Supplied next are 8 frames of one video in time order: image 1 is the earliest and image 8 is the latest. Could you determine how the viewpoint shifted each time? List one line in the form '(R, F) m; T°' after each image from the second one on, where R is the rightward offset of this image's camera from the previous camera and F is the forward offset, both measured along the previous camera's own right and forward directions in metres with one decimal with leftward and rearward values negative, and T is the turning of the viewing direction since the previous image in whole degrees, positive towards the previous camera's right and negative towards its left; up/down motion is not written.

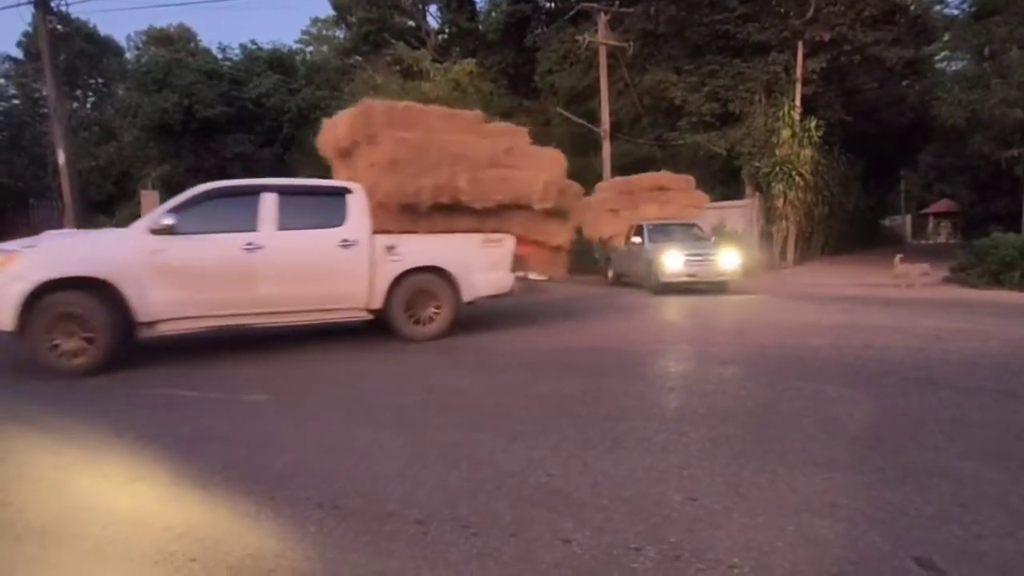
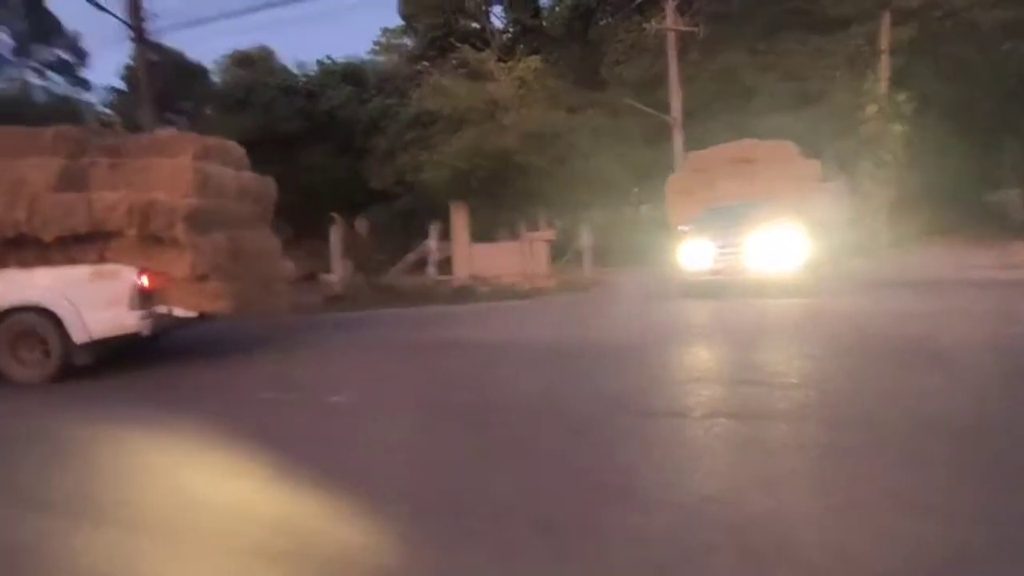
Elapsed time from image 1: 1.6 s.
(0.0, 0.0) m; -7°
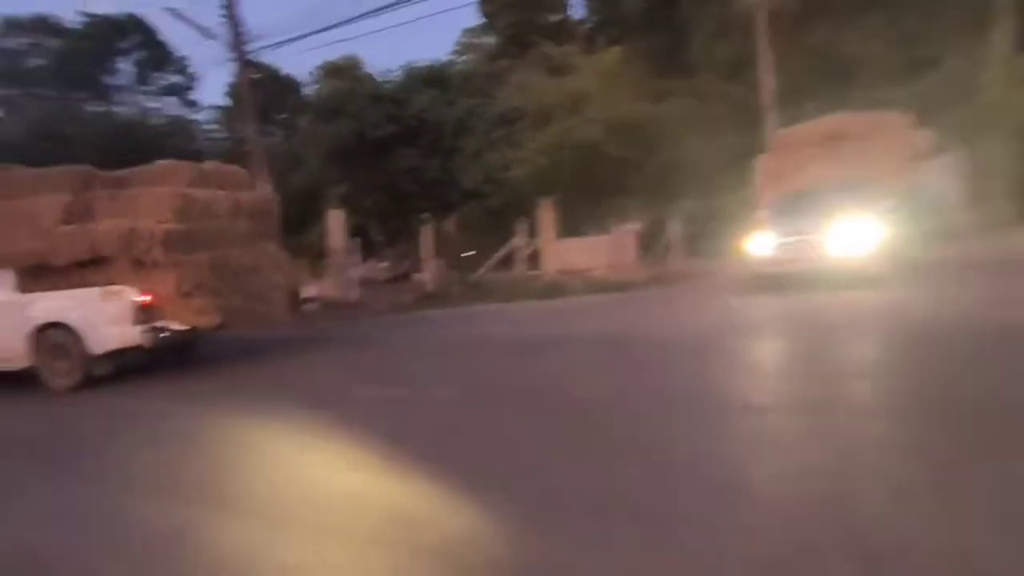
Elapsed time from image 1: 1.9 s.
(-0.1, -0.1) m; -8°
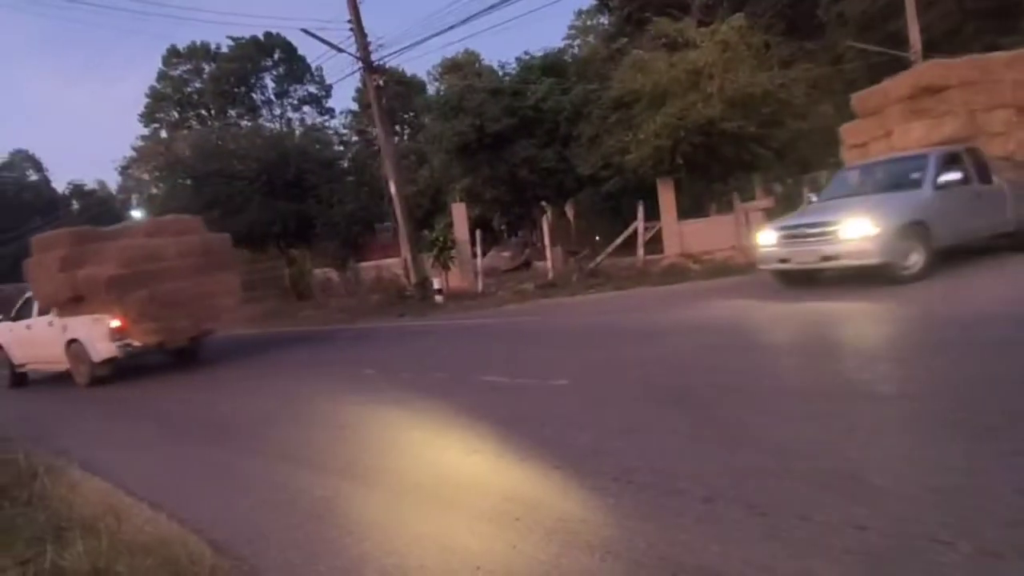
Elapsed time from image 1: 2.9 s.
(-0.5, -4.4) m; -11°
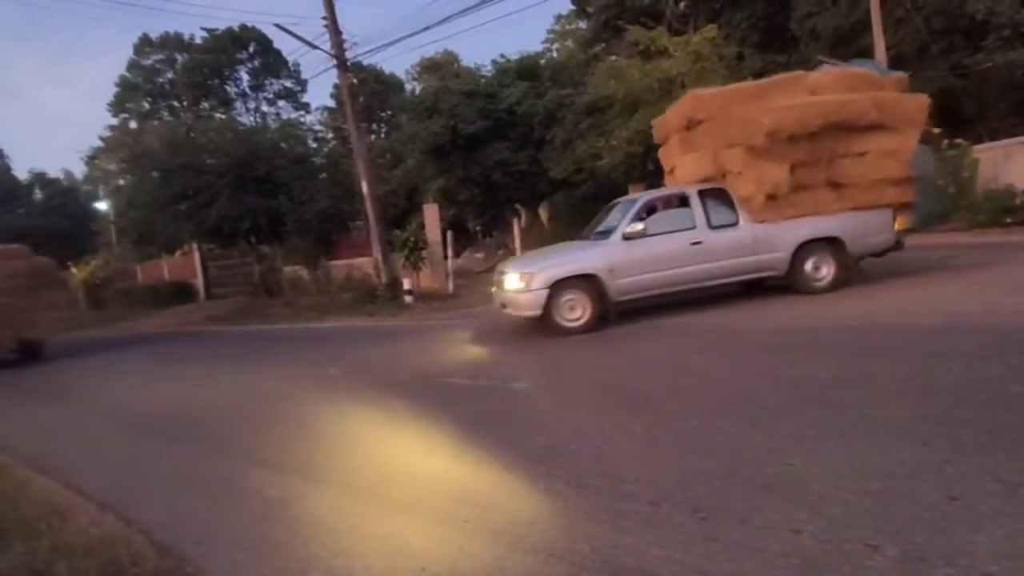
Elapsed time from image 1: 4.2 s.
(+5.5, +1.1) m; +2°
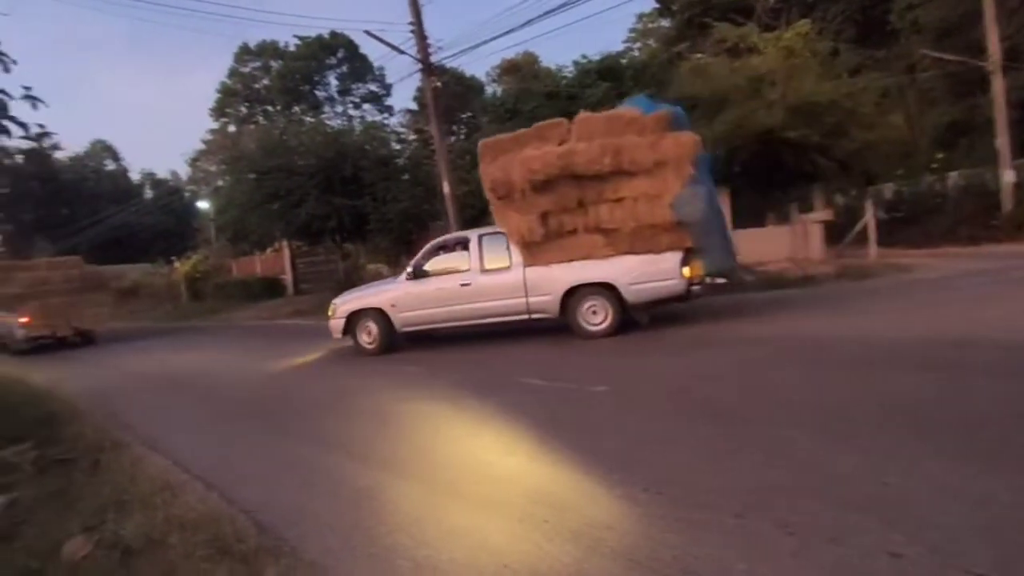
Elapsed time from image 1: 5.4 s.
(-4.6, -2.4) m; -7°
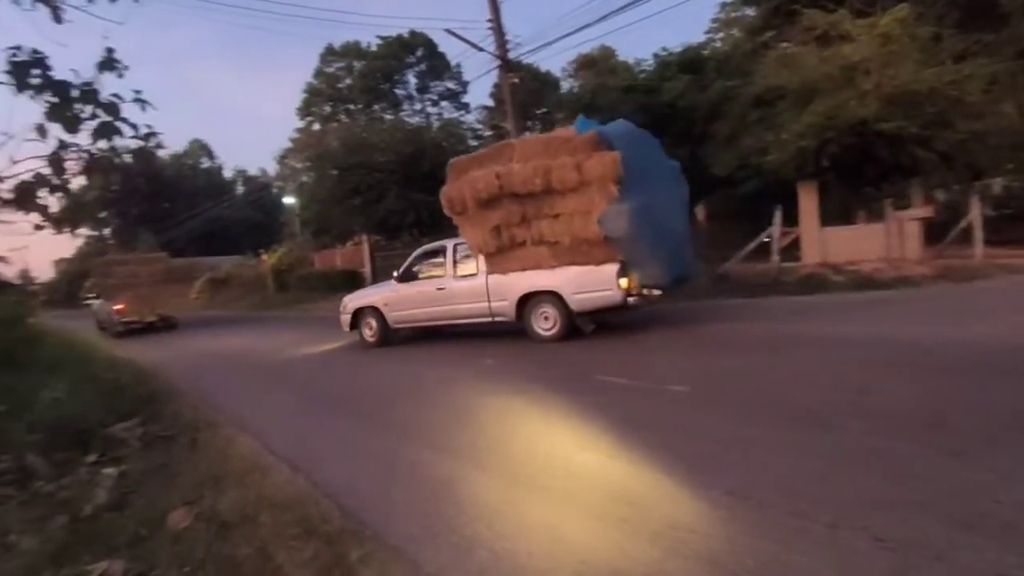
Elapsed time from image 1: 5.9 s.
(-2.6, +0.5) m; -7°
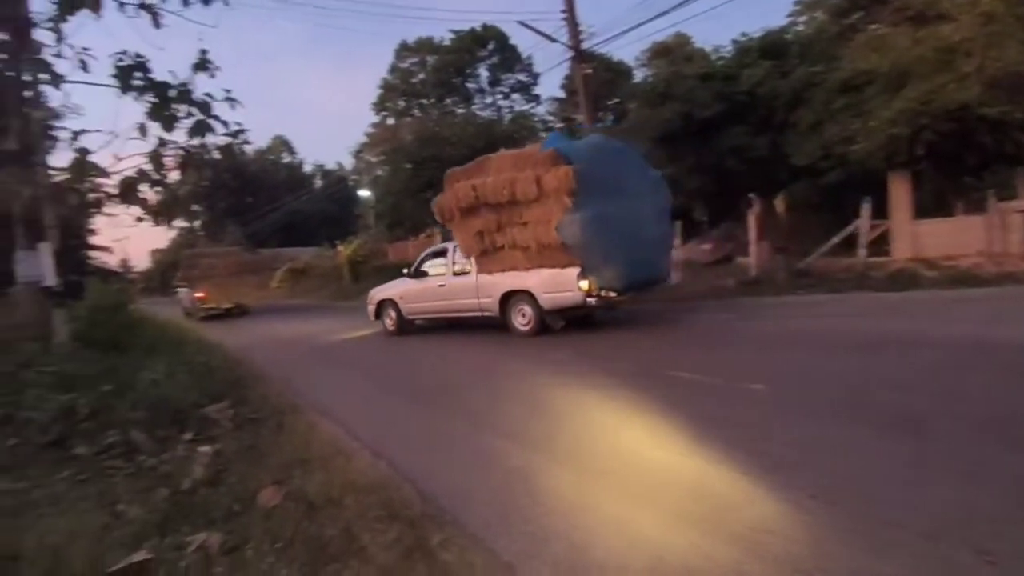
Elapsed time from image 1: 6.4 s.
(-2.4, +0.2) m; -6°
